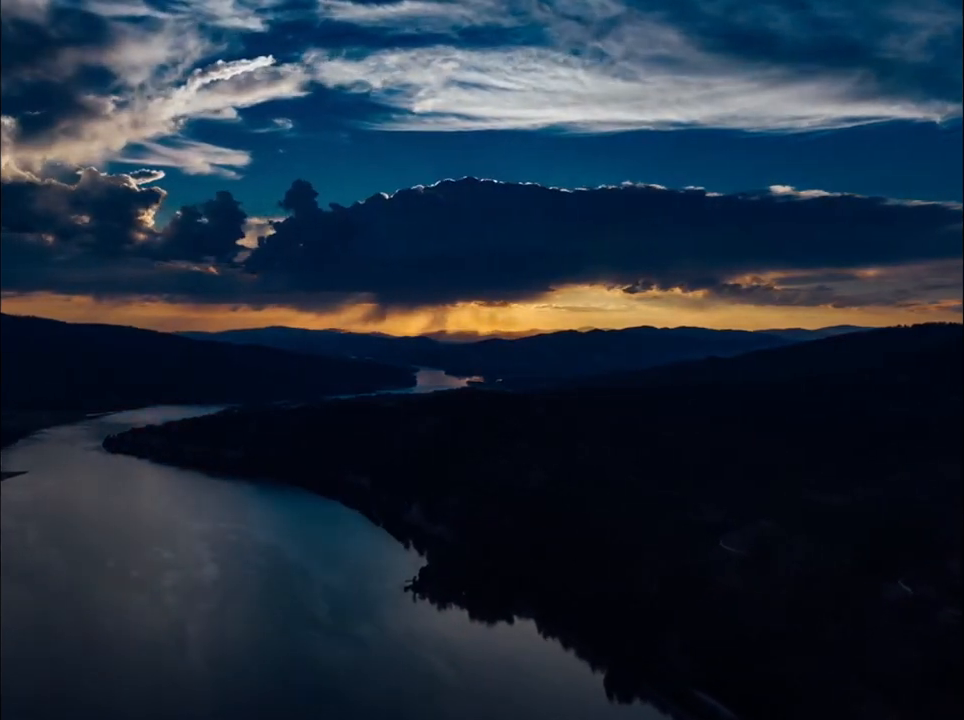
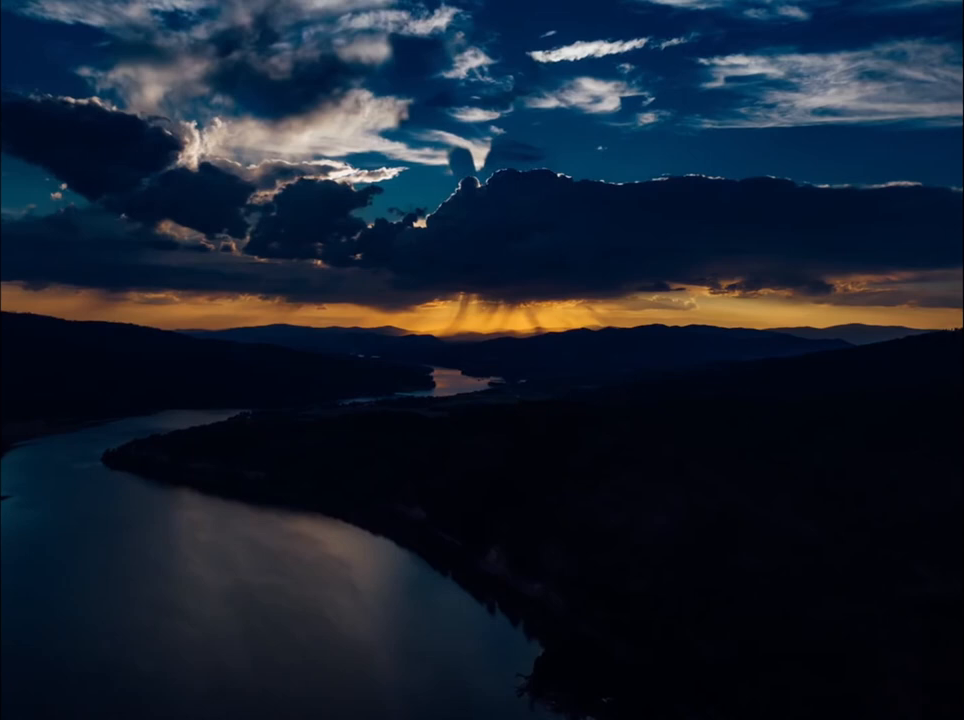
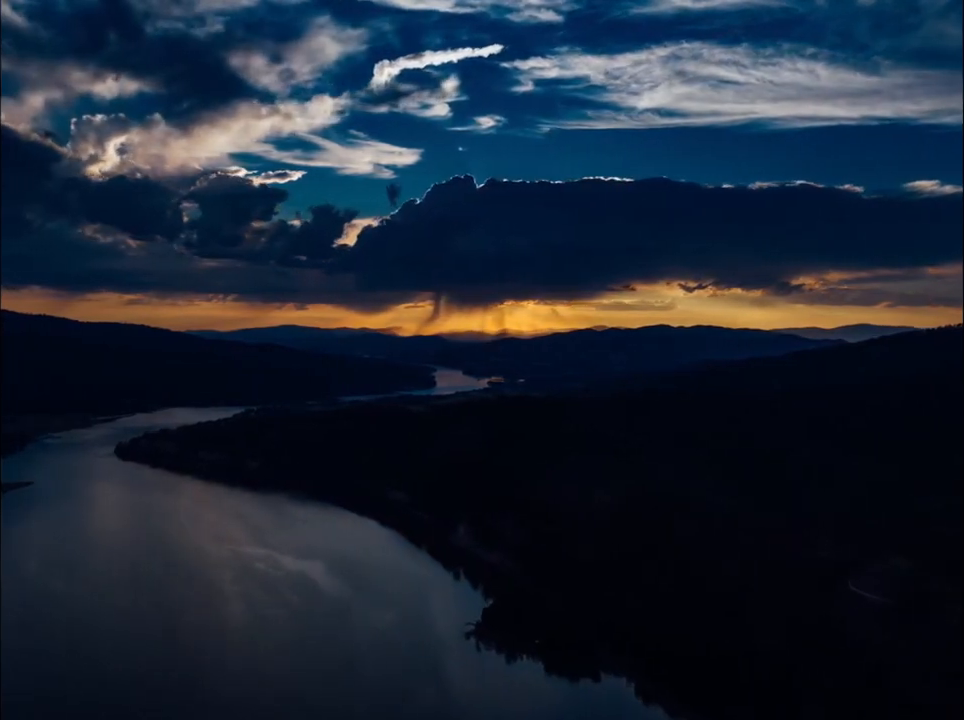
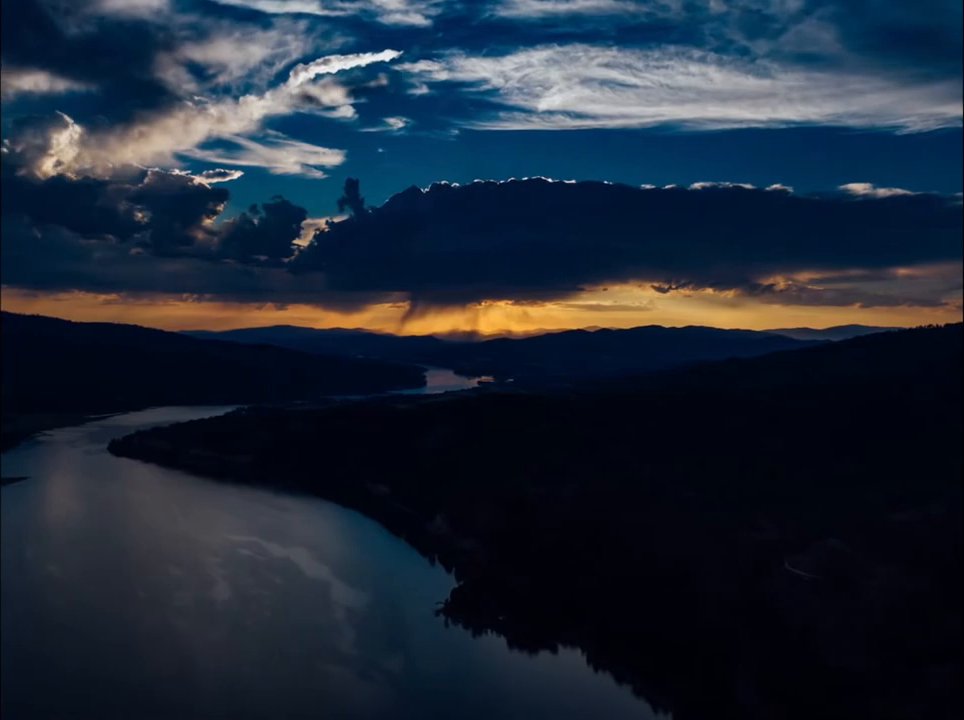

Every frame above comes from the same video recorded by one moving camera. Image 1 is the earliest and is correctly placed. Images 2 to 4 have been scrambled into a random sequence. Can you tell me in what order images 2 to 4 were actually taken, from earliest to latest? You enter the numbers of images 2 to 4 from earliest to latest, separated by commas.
4, 3, 2
